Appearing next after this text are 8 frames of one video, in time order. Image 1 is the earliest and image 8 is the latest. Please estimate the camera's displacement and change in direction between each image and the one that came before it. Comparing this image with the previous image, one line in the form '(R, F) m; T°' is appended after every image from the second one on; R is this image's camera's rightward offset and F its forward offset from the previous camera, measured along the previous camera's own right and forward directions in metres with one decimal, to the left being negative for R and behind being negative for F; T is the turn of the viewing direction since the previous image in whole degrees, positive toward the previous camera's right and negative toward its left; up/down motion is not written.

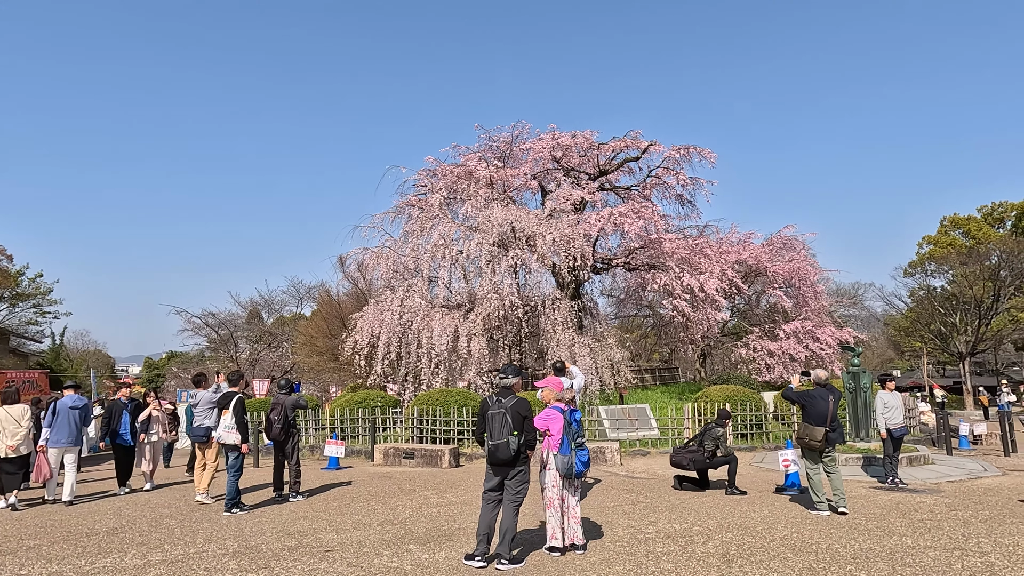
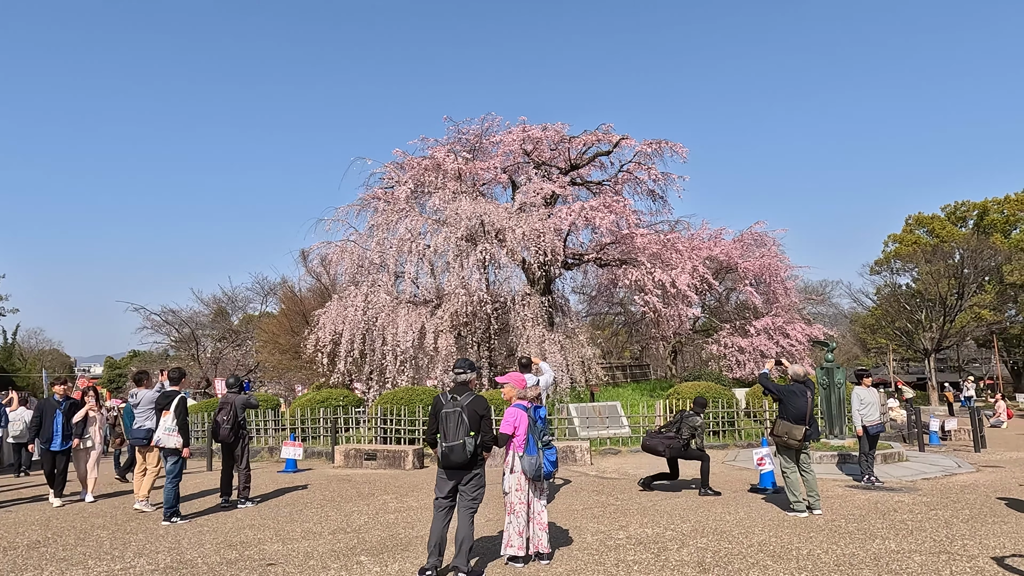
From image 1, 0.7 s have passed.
(+0.1, +0.3) m; +2°
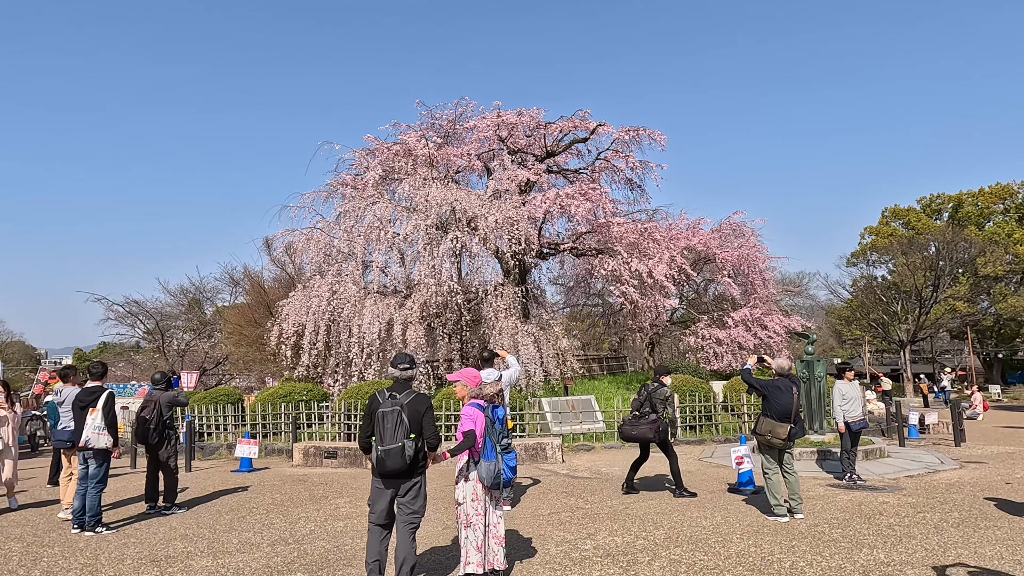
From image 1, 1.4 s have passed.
(+0.1, +0.4) m; +2°
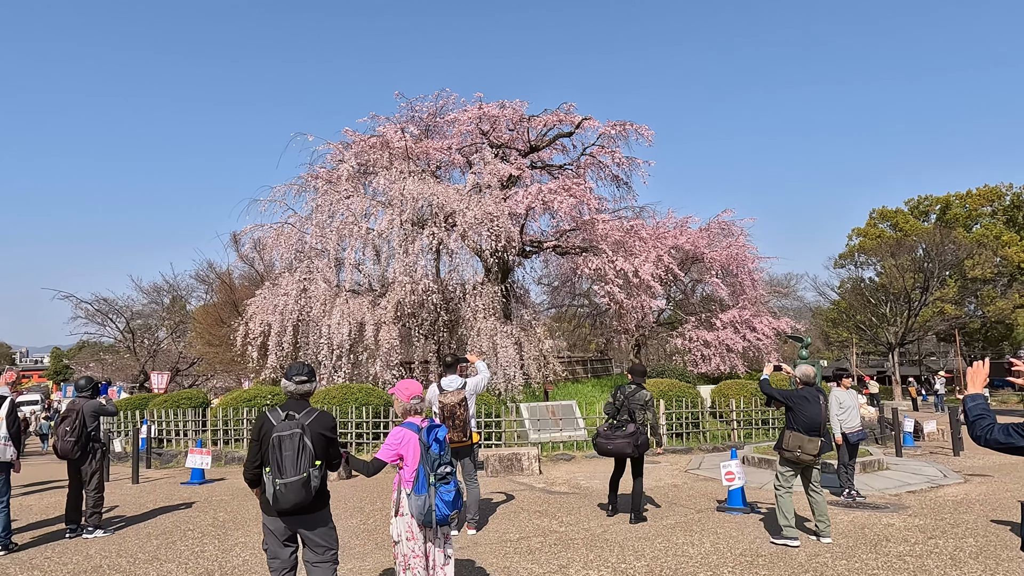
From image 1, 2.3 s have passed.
(+0.2, +0.6) m; +1°
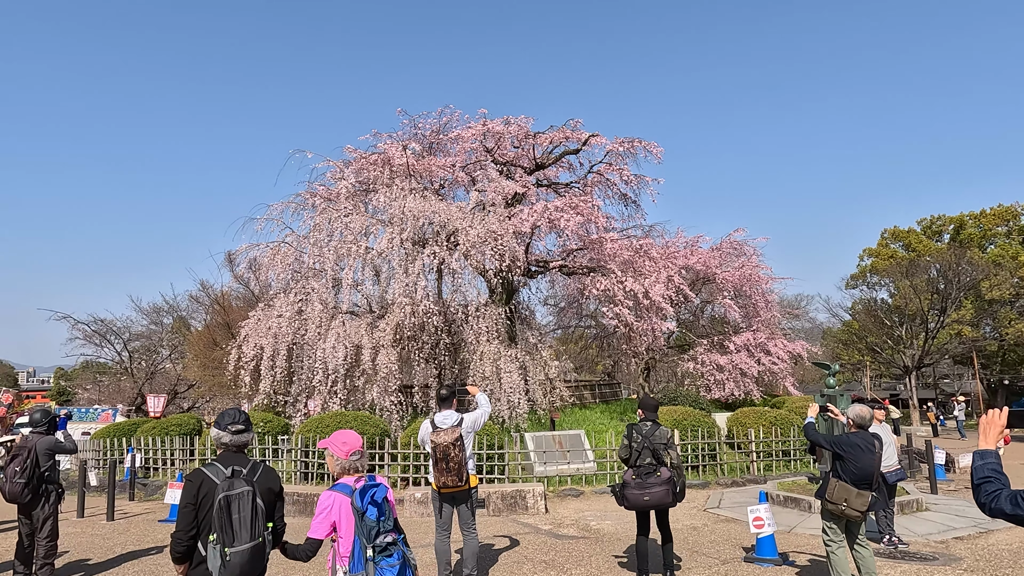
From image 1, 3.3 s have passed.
(0.0, +0.5) m; -1°
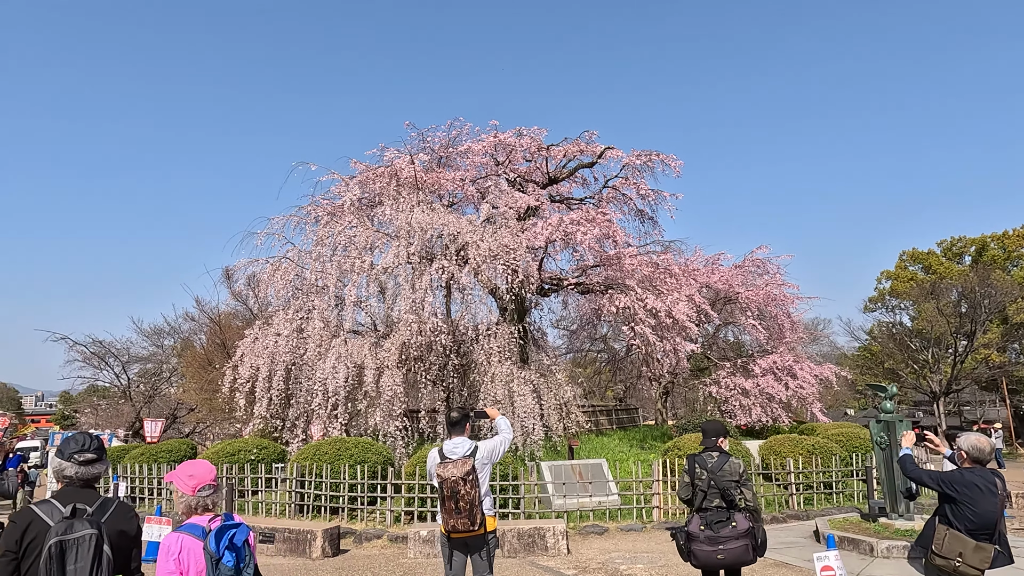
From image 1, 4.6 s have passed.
(-0.1, +0.7) m; -1°
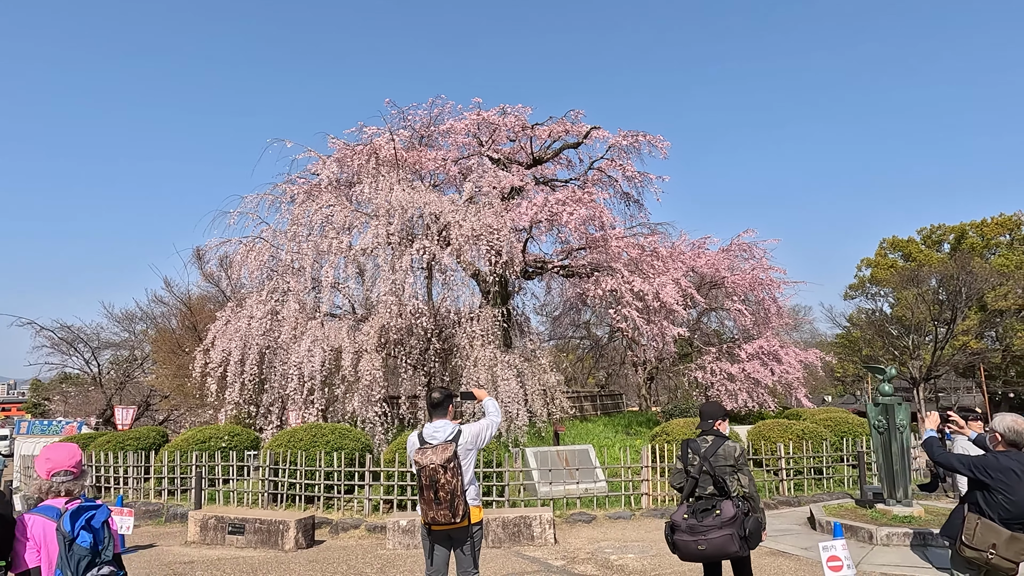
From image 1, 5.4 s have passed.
(0.0, +0.3) m; +2°
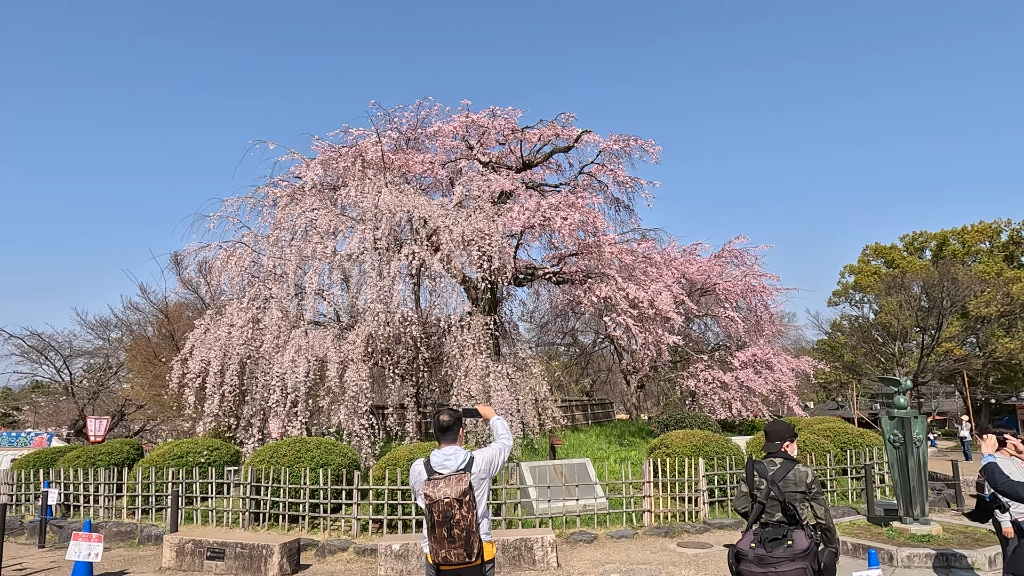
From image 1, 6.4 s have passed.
(-0.2, +0.3) m; +2°
